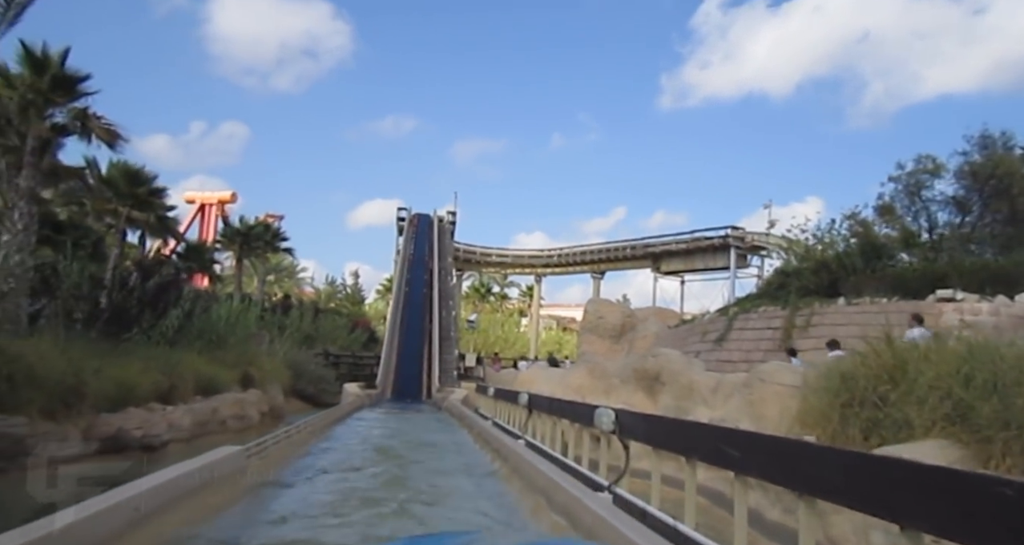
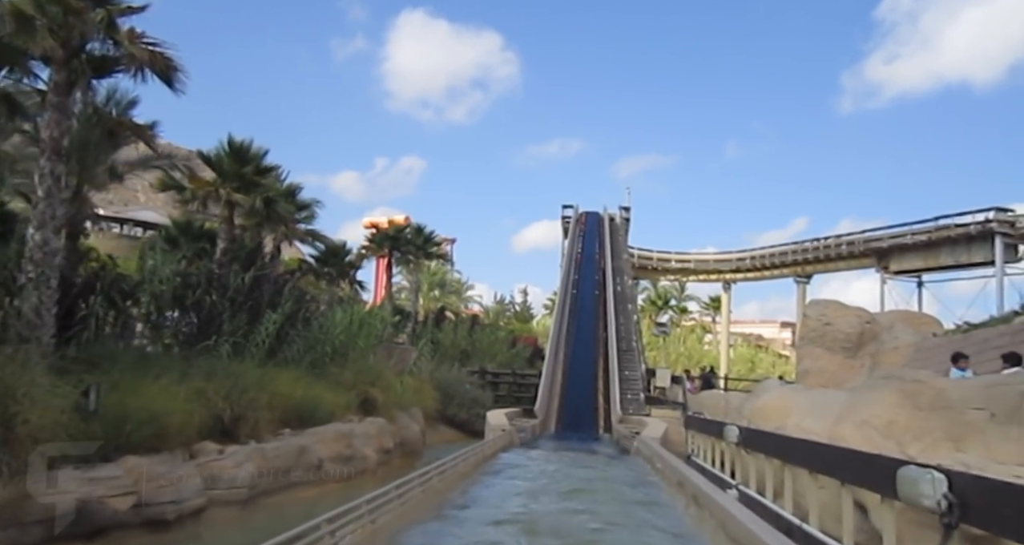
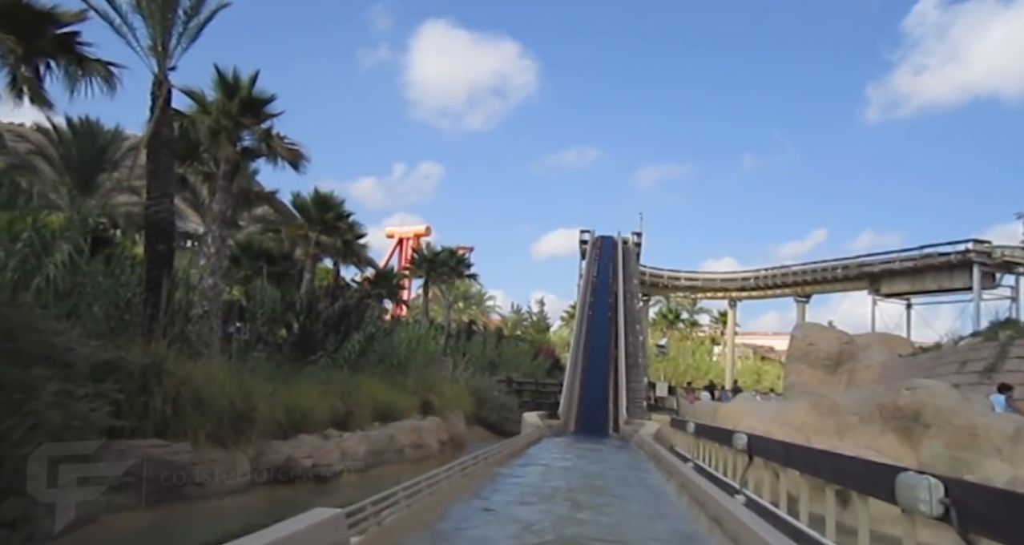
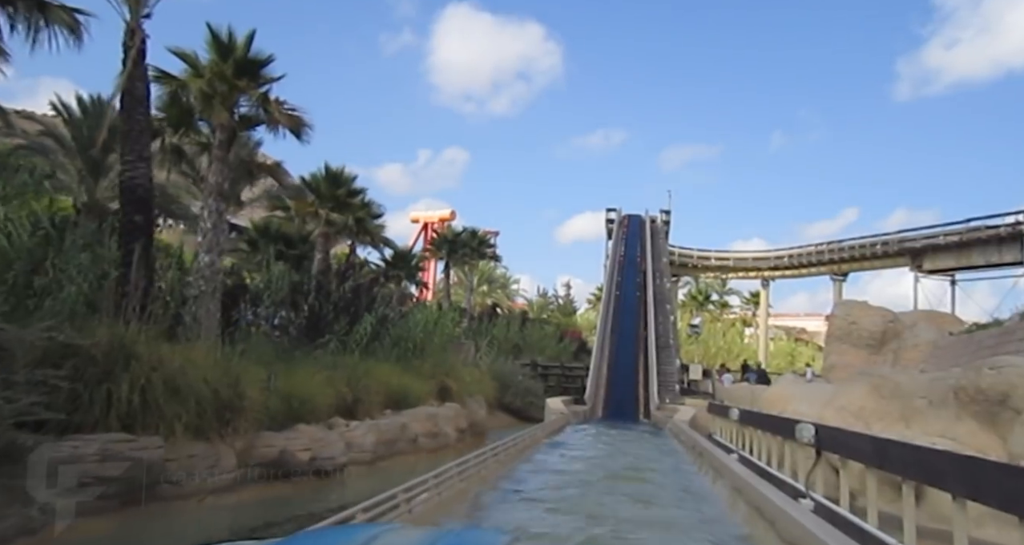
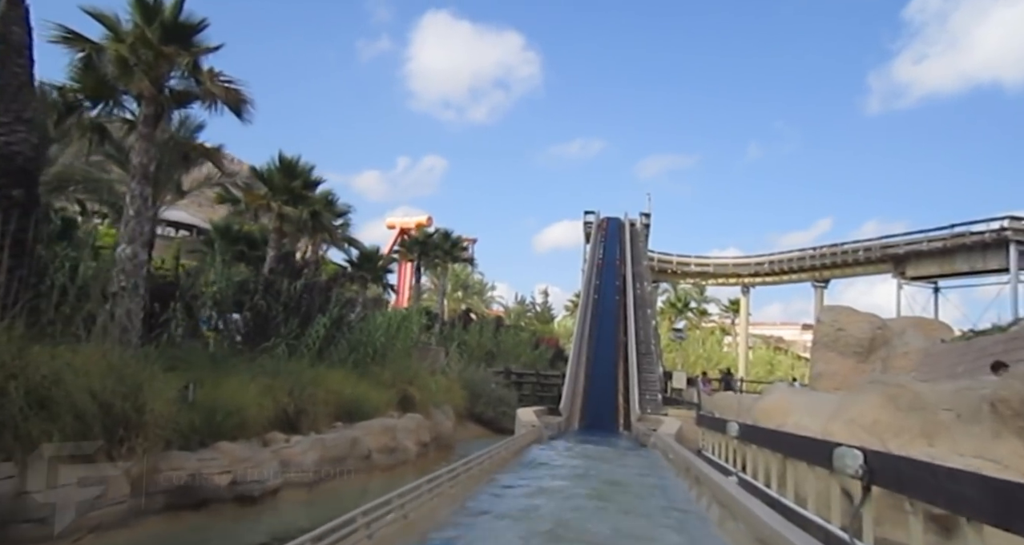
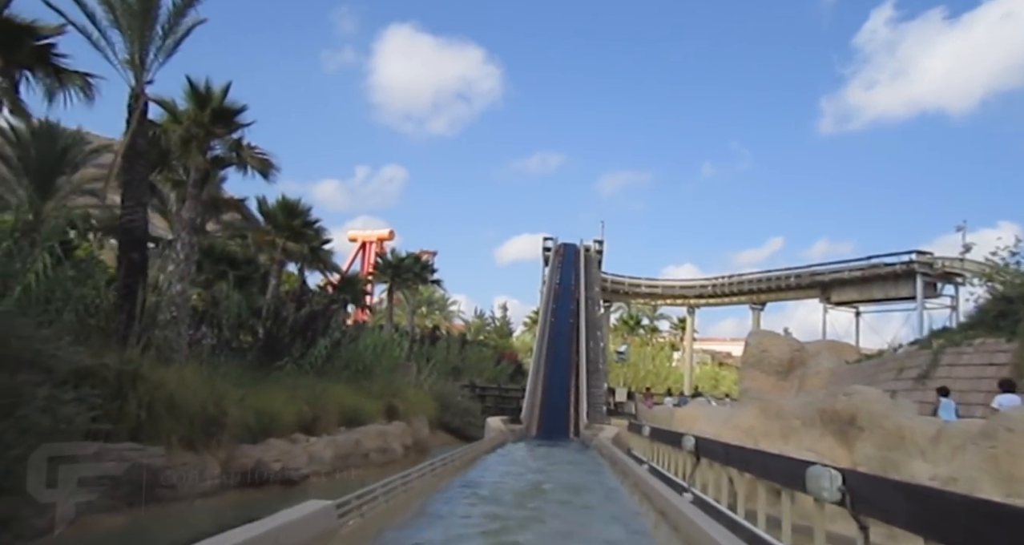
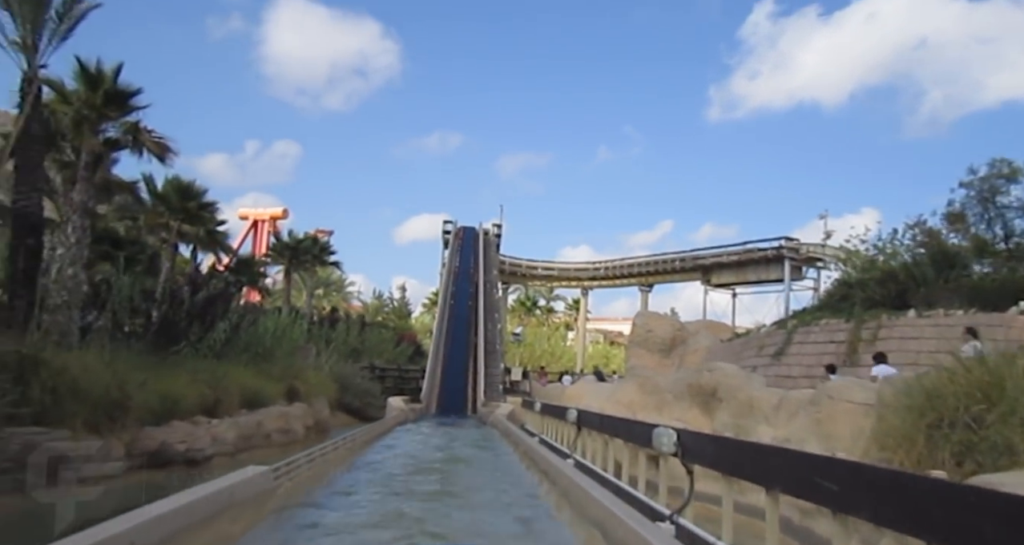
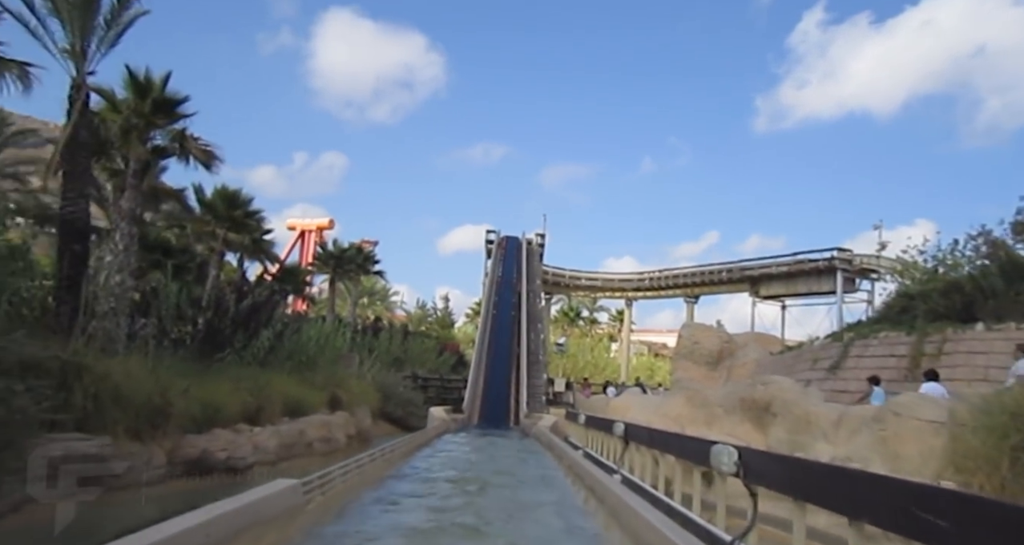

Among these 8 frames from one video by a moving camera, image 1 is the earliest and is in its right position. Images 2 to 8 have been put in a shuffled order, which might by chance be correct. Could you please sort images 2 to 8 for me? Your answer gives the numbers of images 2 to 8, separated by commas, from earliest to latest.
7, 8, 6, 3, 4, 5, 2
